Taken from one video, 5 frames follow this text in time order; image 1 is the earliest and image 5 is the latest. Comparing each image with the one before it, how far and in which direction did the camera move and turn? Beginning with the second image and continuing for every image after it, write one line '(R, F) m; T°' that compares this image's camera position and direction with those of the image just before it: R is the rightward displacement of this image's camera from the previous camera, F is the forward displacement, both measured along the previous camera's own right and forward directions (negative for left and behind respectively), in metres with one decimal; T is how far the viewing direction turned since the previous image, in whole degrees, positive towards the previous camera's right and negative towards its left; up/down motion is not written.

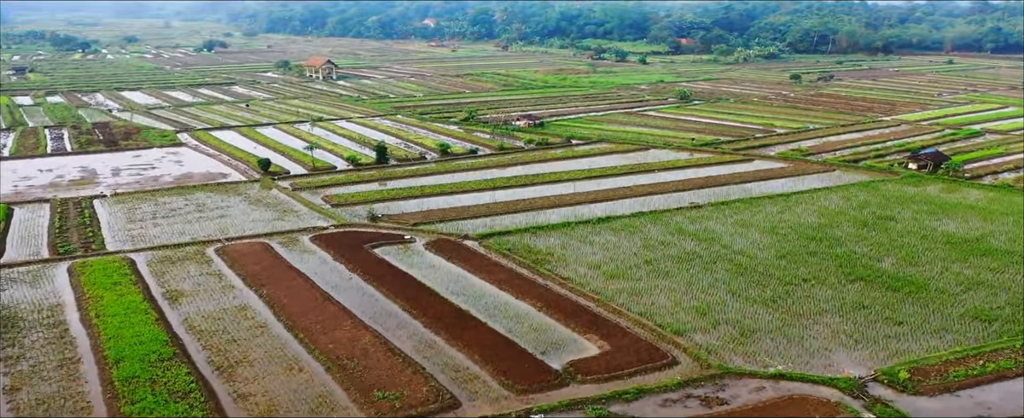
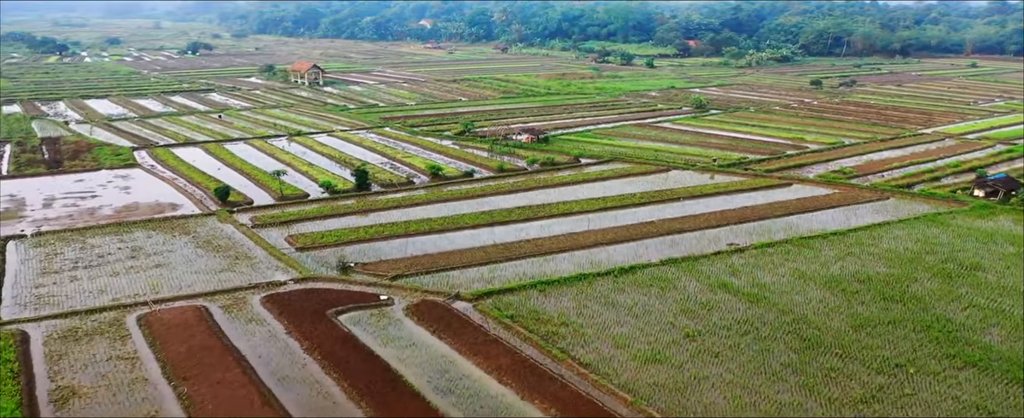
(-0.1, +4.1) m; 0°
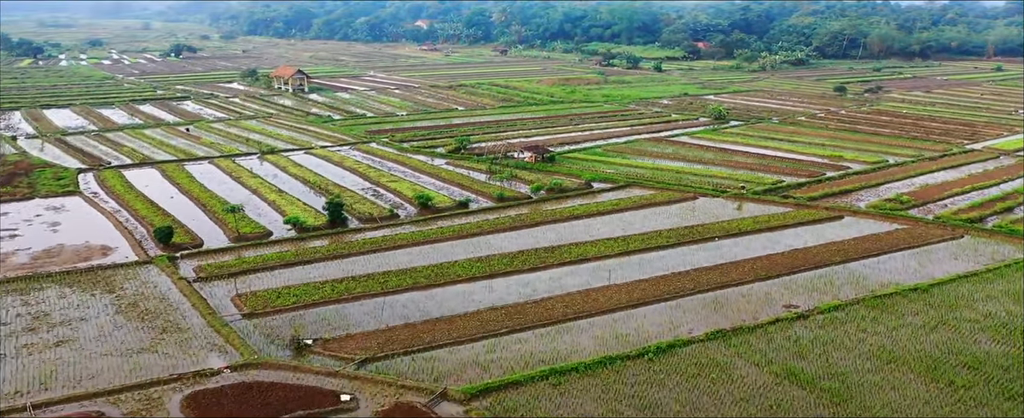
(-0.1, +4.1) m; 0°
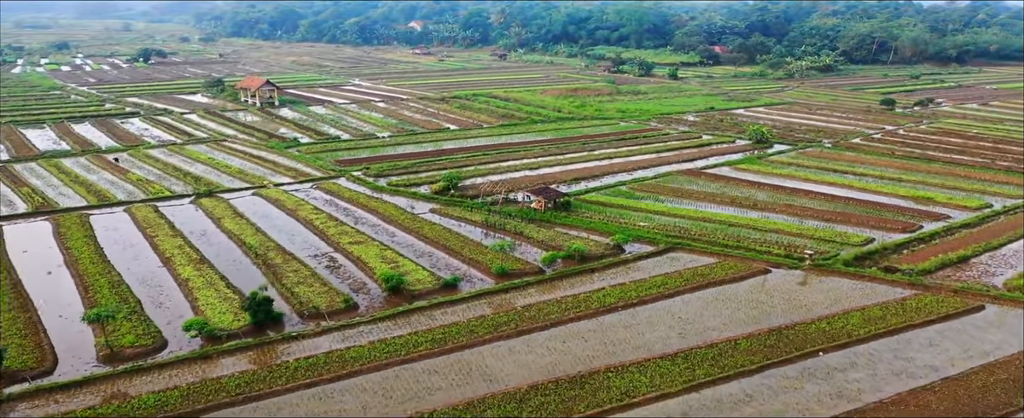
(-0.2, +6.8) m; 0°
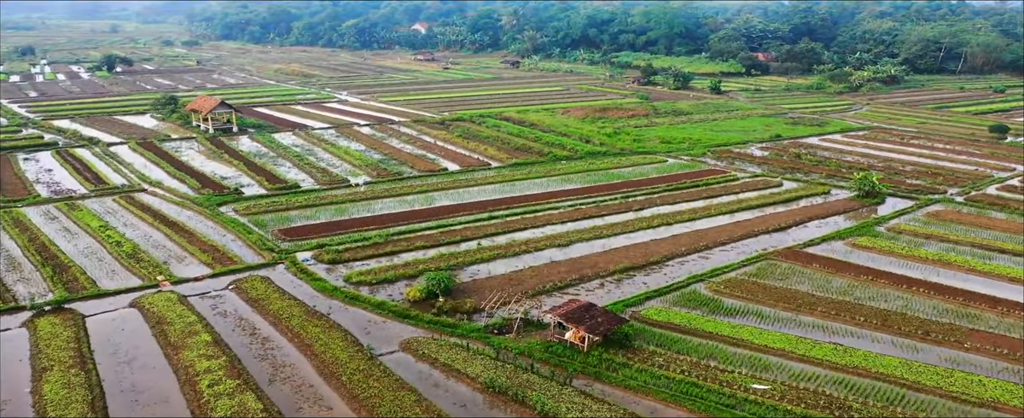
(-0.2, +9.2) m; -1°
